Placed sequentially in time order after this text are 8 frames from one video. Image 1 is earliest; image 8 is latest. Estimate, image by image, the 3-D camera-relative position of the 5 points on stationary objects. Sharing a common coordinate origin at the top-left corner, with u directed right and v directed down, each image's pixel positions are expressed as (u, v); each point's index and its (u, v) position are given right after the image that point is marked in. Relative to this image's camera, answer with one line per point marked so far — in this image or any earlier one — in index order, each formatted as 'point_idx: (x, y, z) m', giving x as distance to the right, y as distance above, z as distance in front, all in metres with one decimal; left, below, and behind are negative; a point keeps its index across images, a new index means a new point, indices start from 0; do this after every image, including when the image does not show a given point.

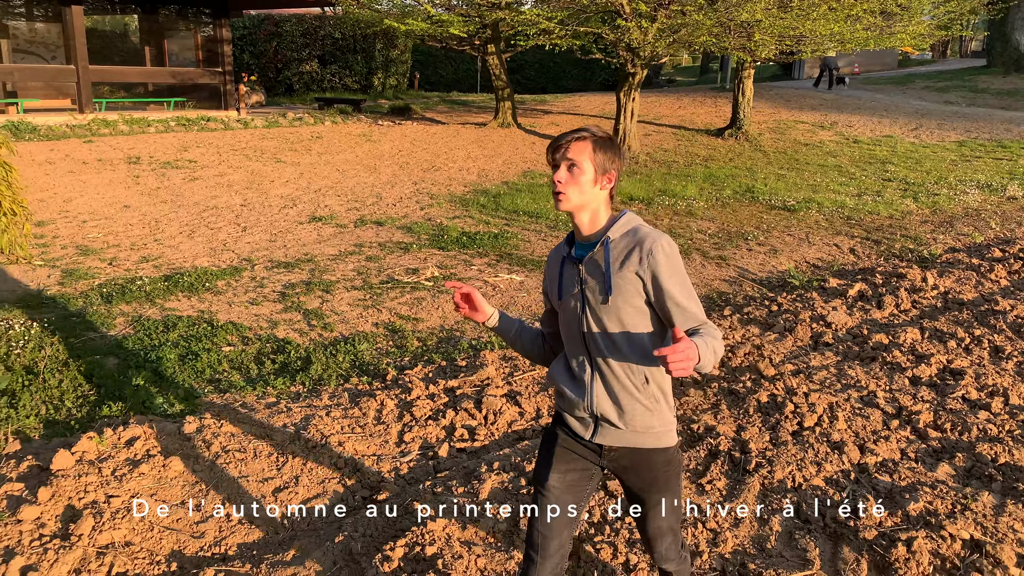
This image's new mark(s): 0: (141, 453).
0: (-1.7, -0.8, +3.3) m
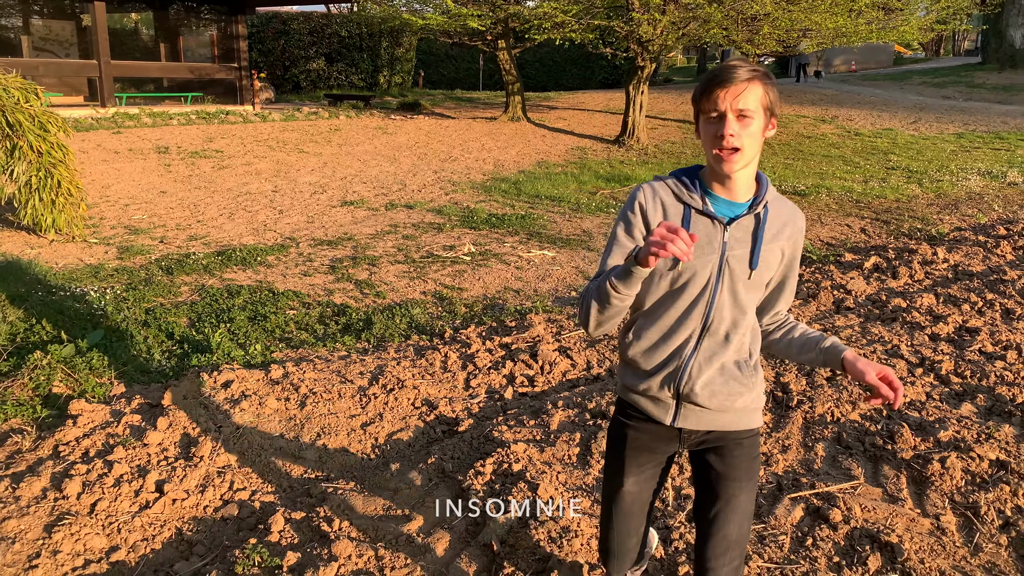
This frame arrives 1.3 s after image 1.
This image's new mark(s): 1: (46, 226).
0: (-1.4, -0.5, +3.7) m
1: (-4.3, +0.6, +6.6) m
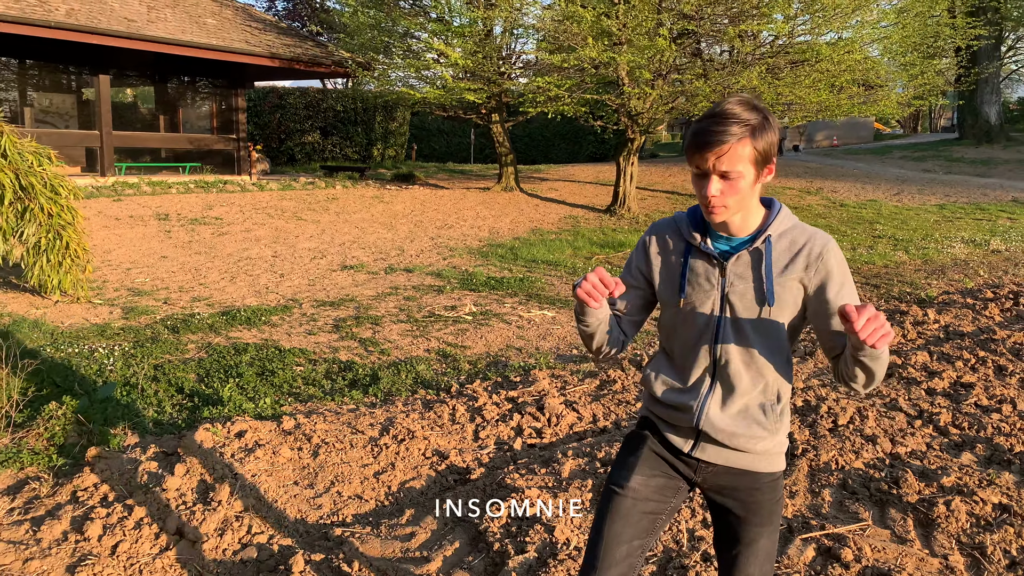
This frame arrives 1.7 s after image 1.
0: (-1.3, -0.8, +3.7) m
1: (-4.3, 0.0, +6.7) m
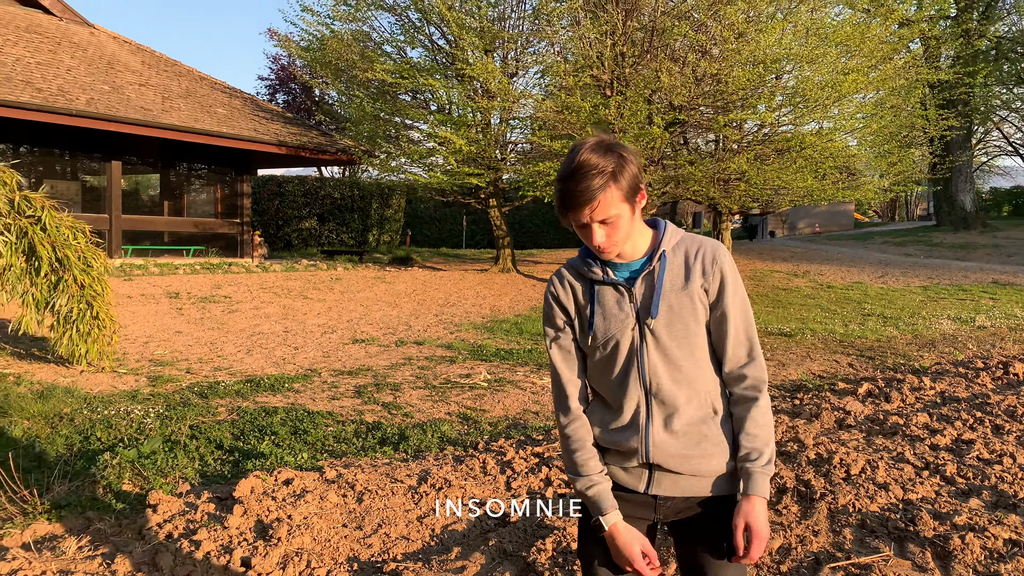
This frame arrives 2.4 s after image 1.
0: (-1.2, -1.1, +3.9) m
1: (-4.2, -0.6, +6.9) m
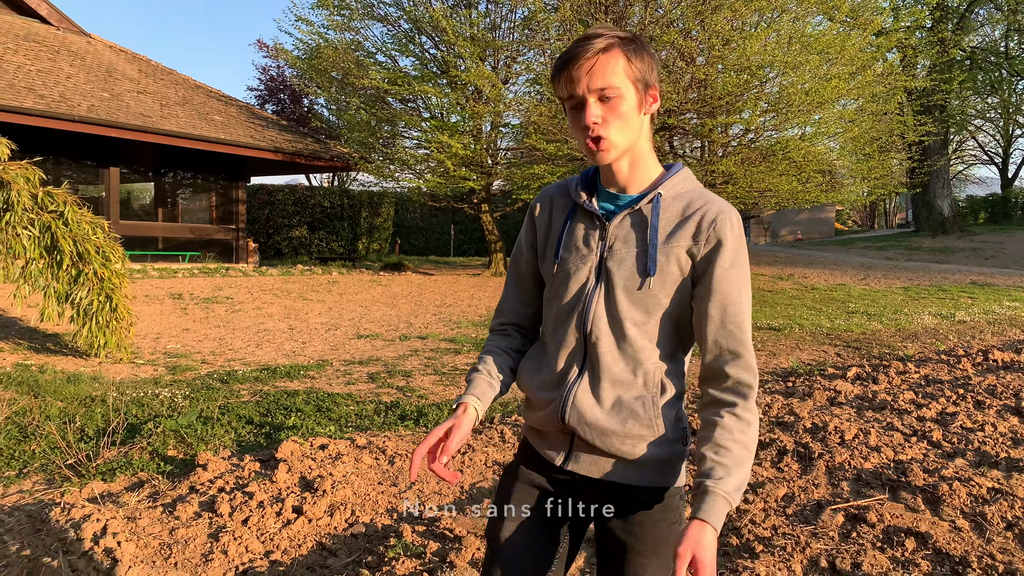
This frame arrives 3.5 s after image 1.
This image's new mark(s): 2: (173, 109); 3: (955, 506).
0: (-1.0, -0.9, +4.1) m
1: (-4.1, -0.6, +7.1) m
2: (-7.5, +4.0, +15.9) m
3: (+2.3, -1.1, +3.7) m
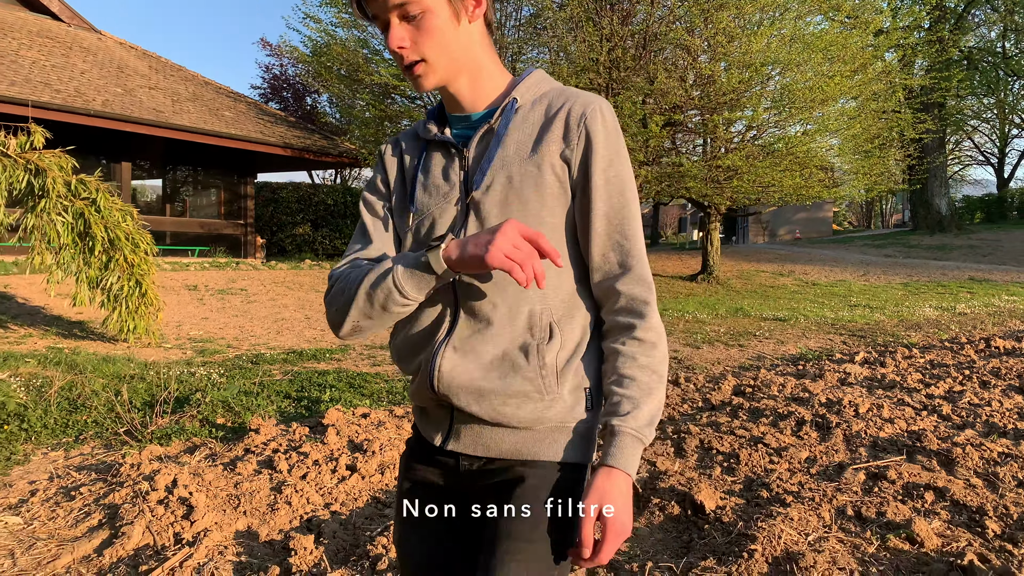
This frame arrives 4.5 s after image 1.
0: (-0.8, -0.8, +4.3) m
1: (-3.9, -0.4, +7.3) m
2: (-7.4, +4.1, +16.1) m
3: (+2.5, -1.0, +3.9) m
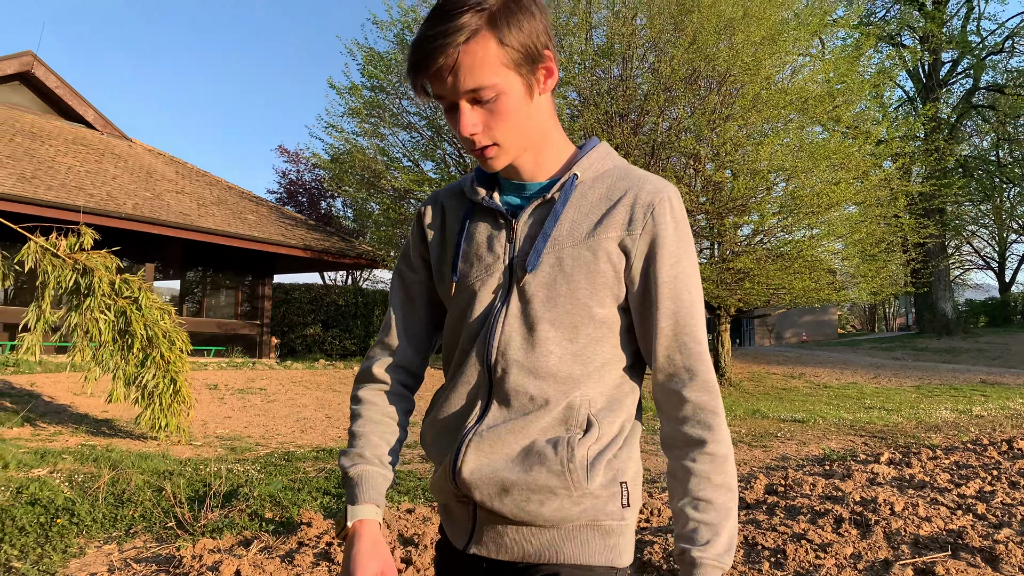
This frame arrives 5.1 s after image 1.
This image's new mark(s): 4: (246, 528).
0: (-0.6, -1.4, +4.4) m
1: (-3.6, -1.4, +7.4) m
2: (-7.1, +1.8, +16.7) m
3: (+2.7, -1.5, +3.9) m
4: (-1.5, -1.4, +4.1) m
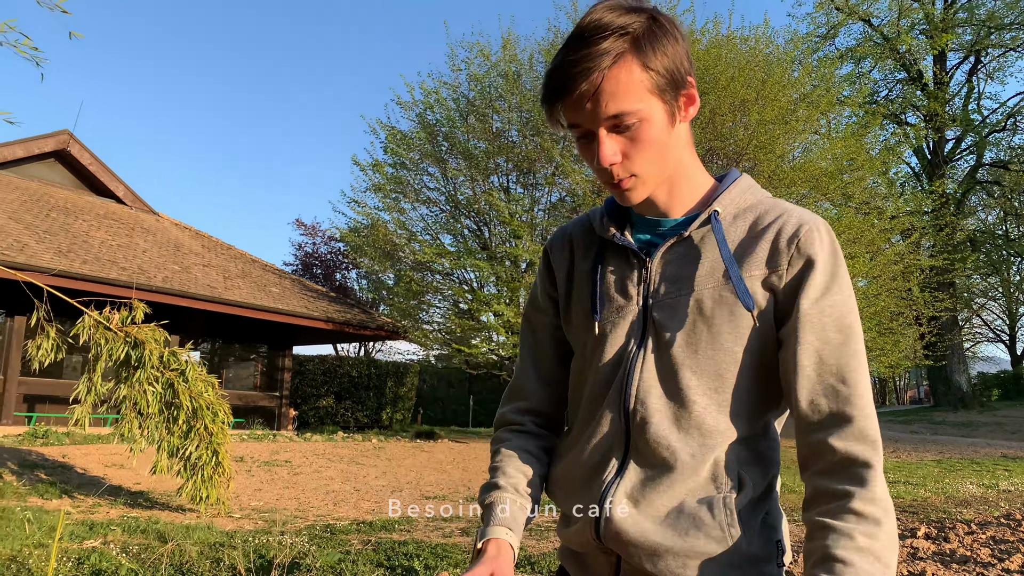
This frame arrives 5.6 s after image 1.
0: (-0.2, -1.9, +4.5) m
1: (-3.2, -2.2, +7.5) m
2: (-6.6, +0.1, +17.1) m
3: (+3.1, -1.9, +3.9) m
4: (-1.1, -1.8, +4.2) m
